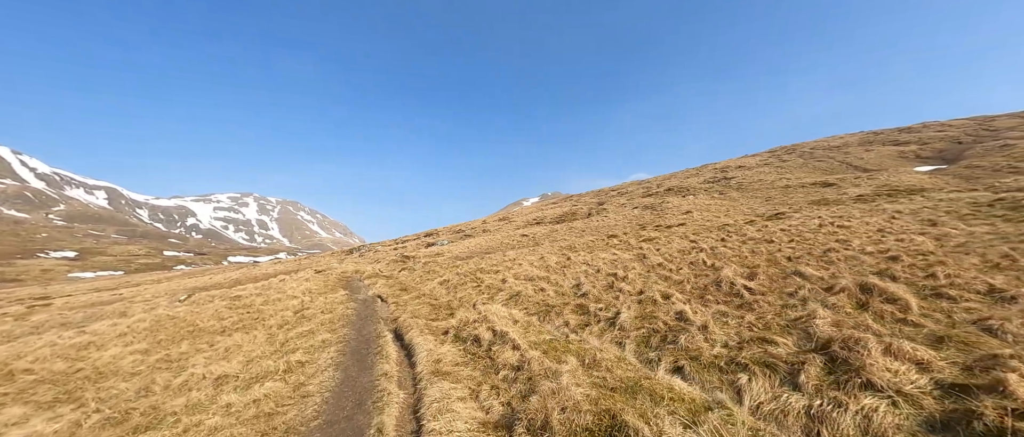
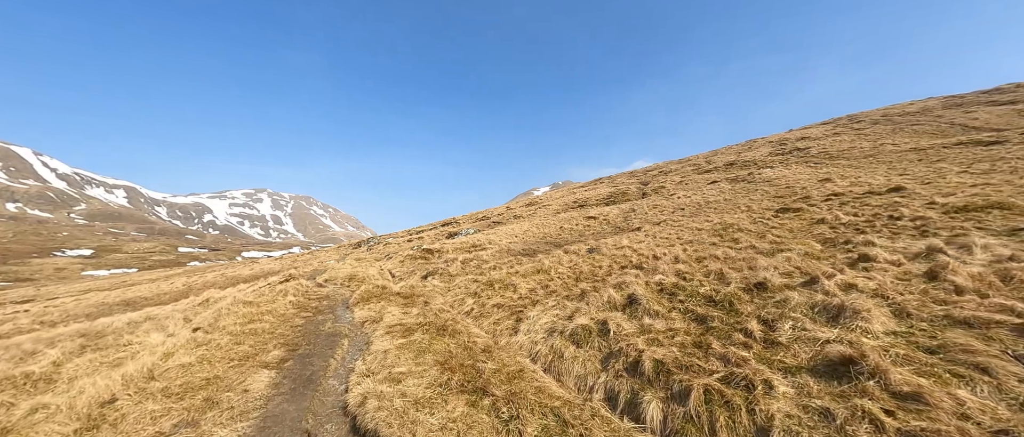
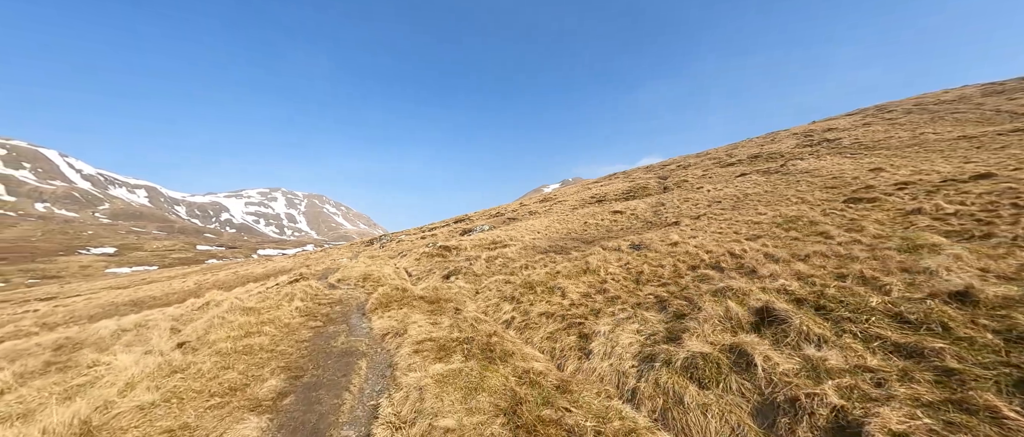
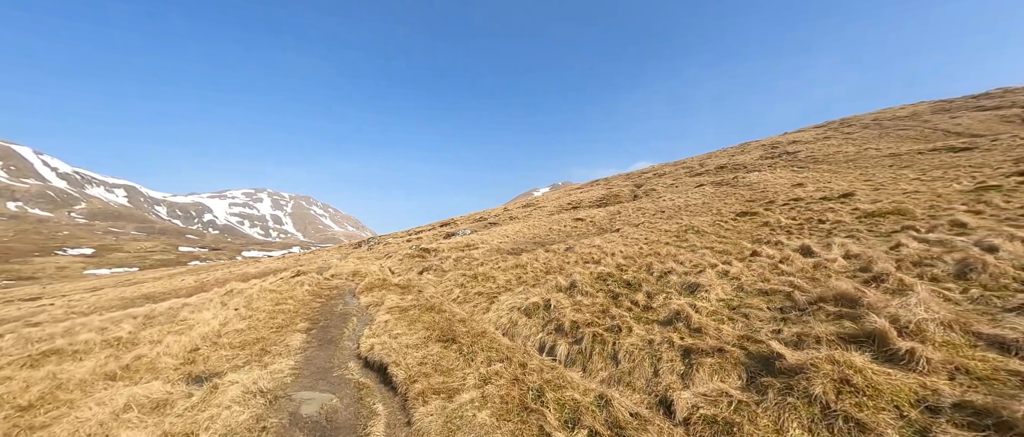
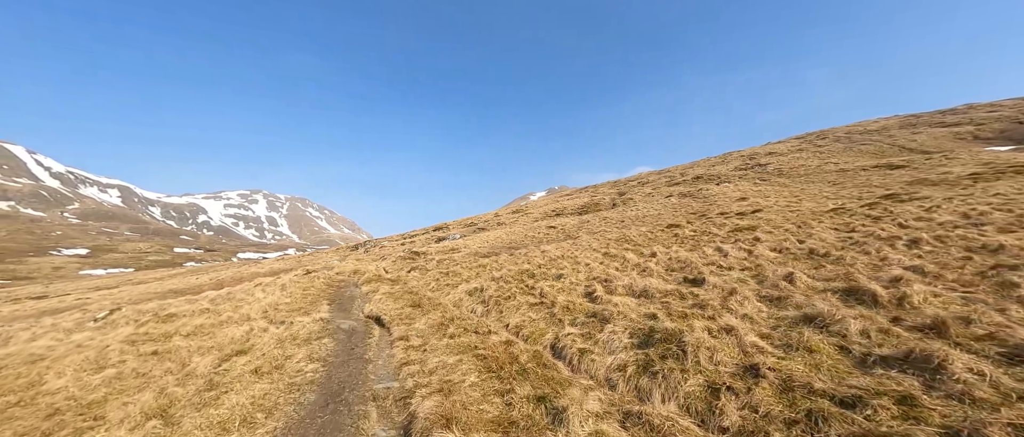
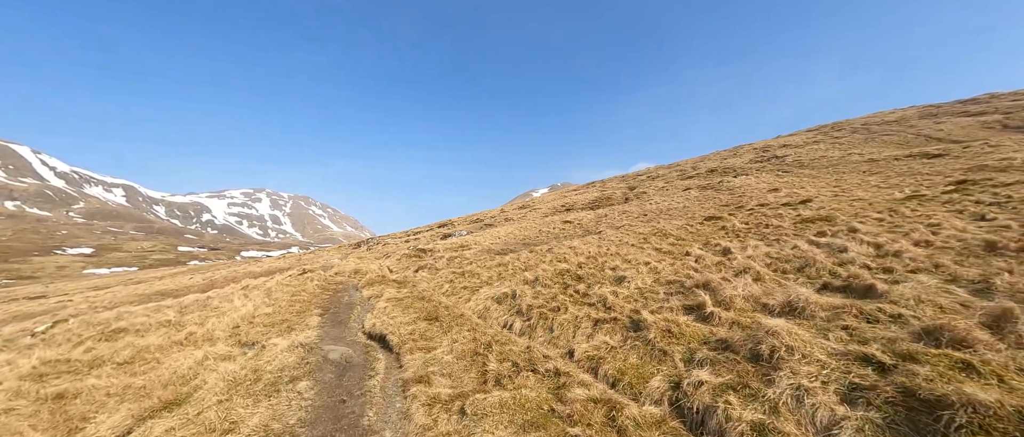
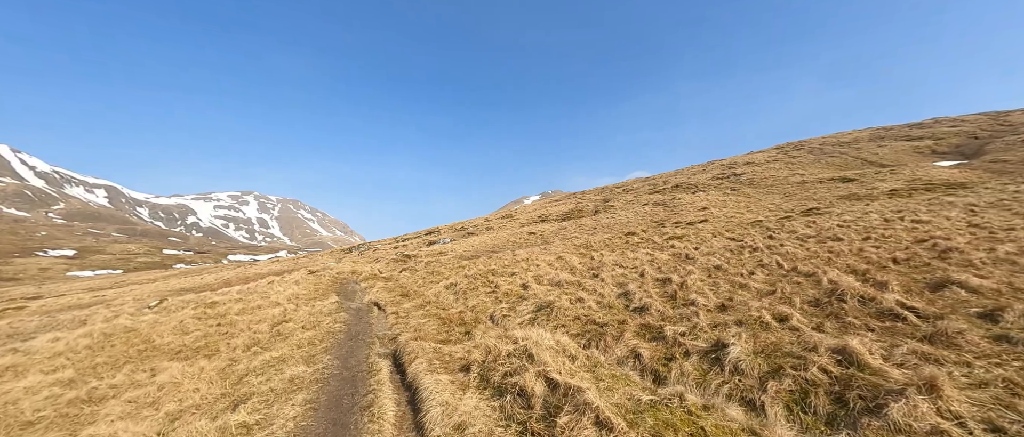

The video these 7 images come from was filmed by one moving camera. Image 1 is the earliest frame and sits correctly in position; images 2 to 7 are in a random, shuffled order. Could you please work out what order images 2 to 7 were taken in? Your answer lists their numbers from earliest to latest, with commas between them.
7, 5, 6, 4, 2, 3
